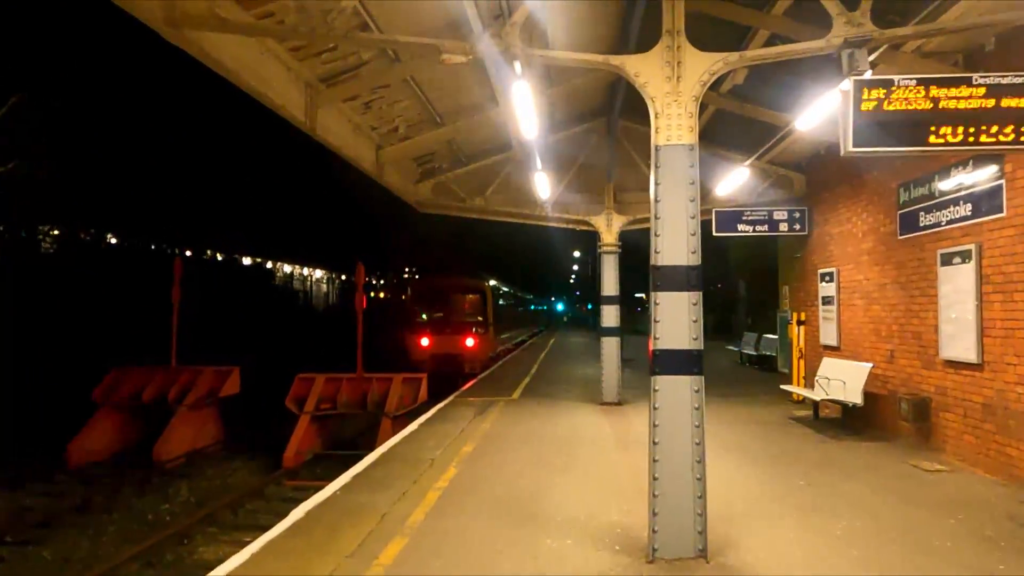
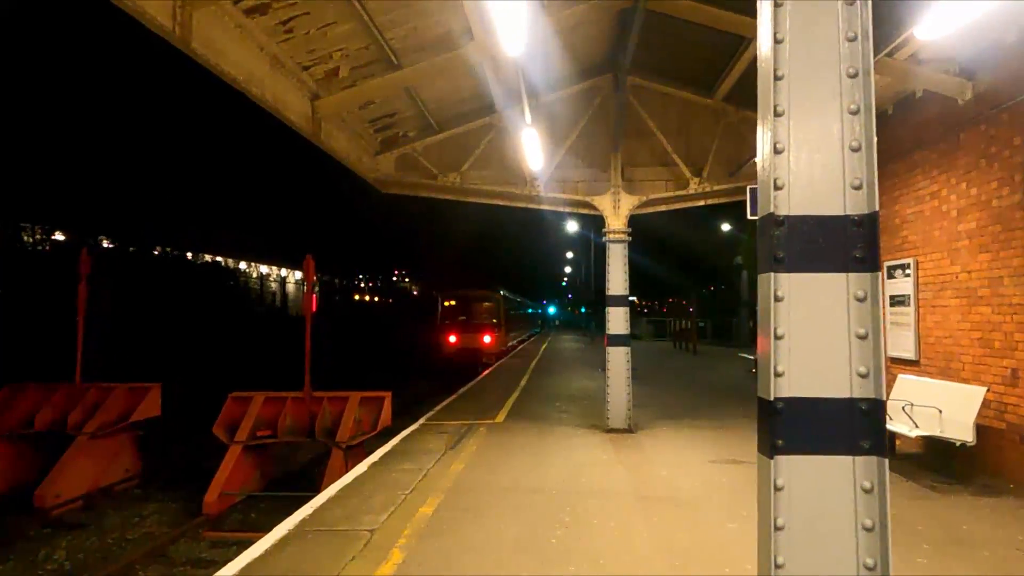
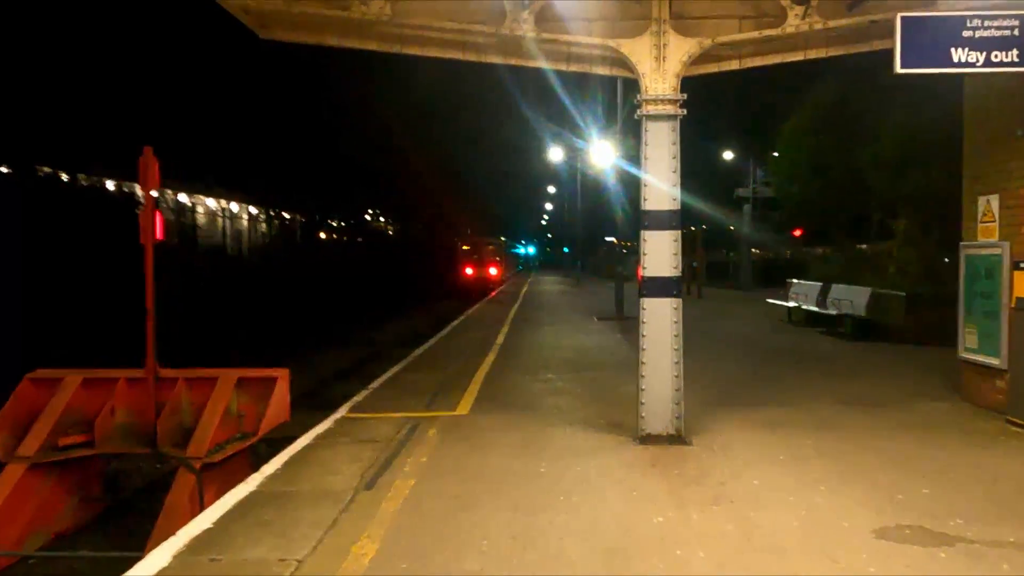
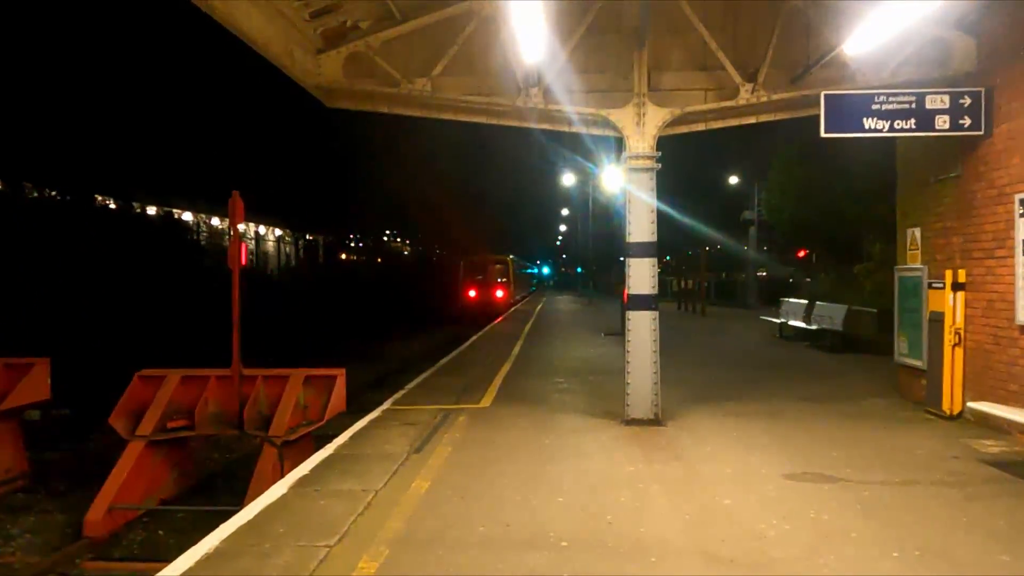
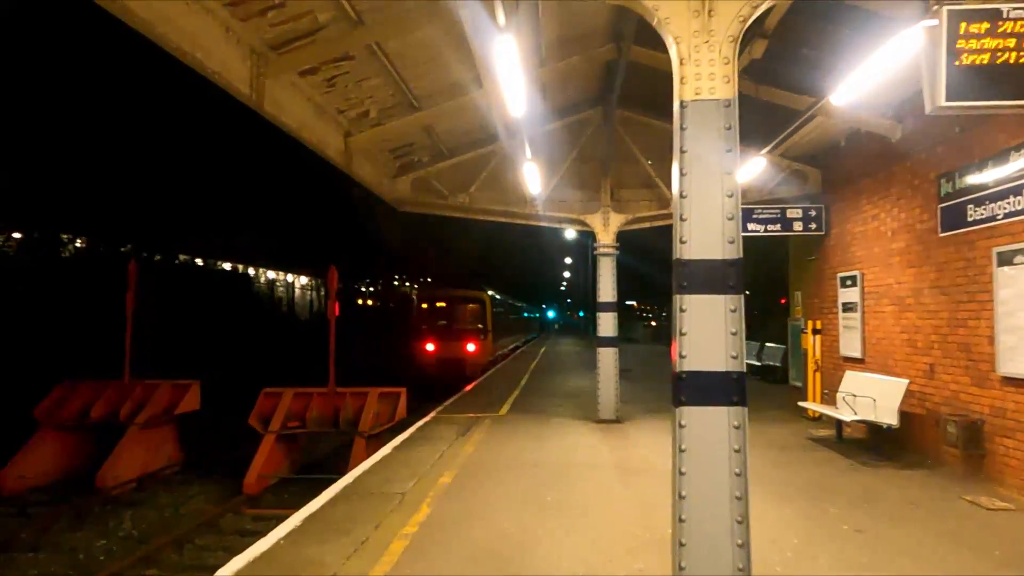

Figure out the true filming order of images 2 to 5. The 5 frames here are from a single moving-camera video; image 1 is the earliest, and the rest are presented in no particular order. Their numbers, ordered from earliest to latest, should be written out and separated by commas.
5, 2, 4, 3
